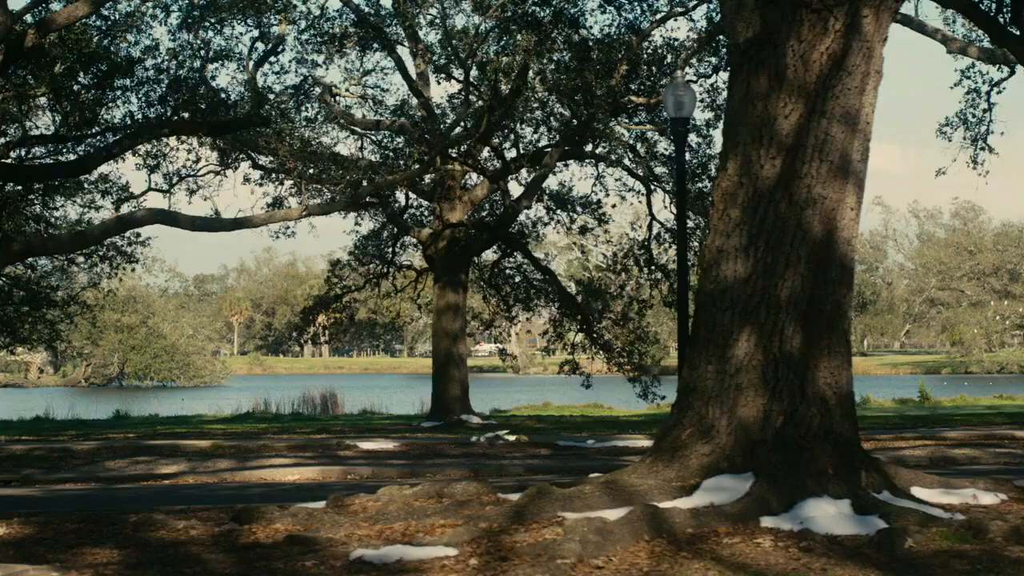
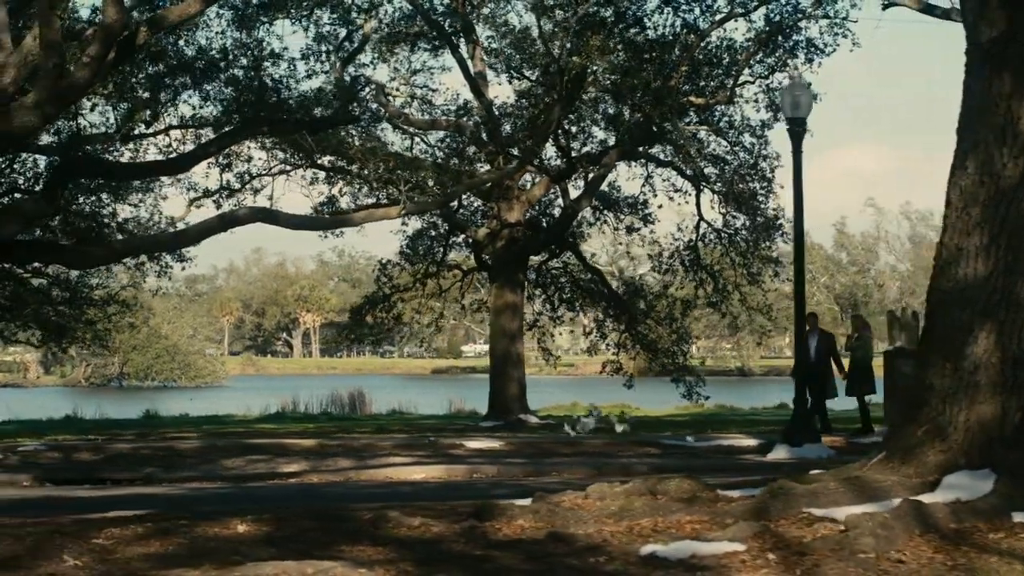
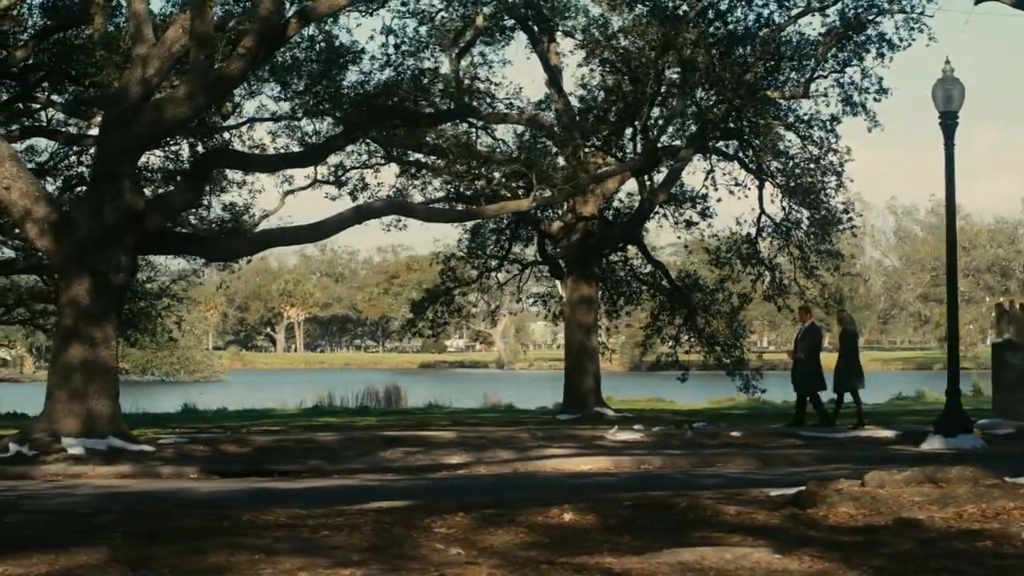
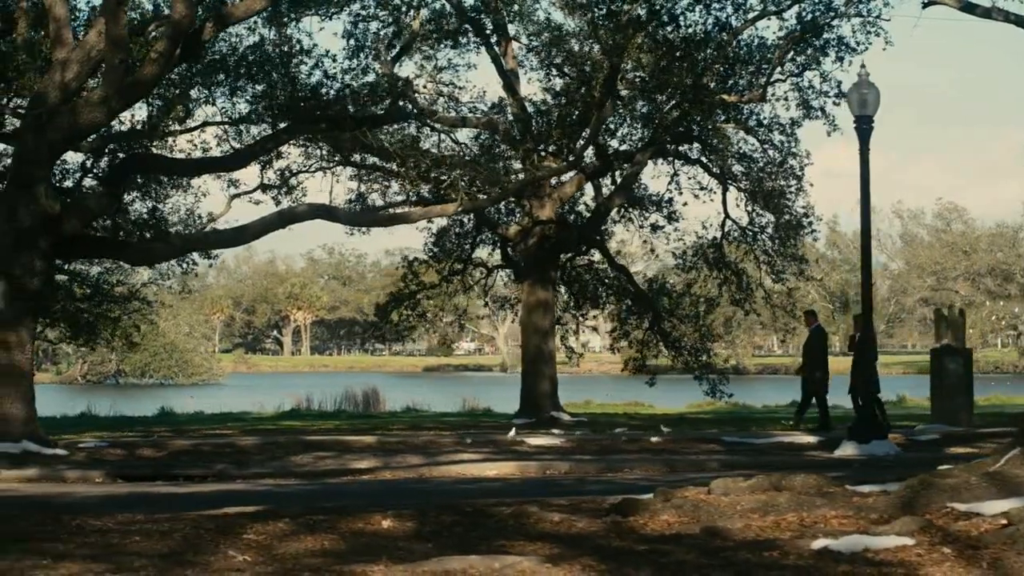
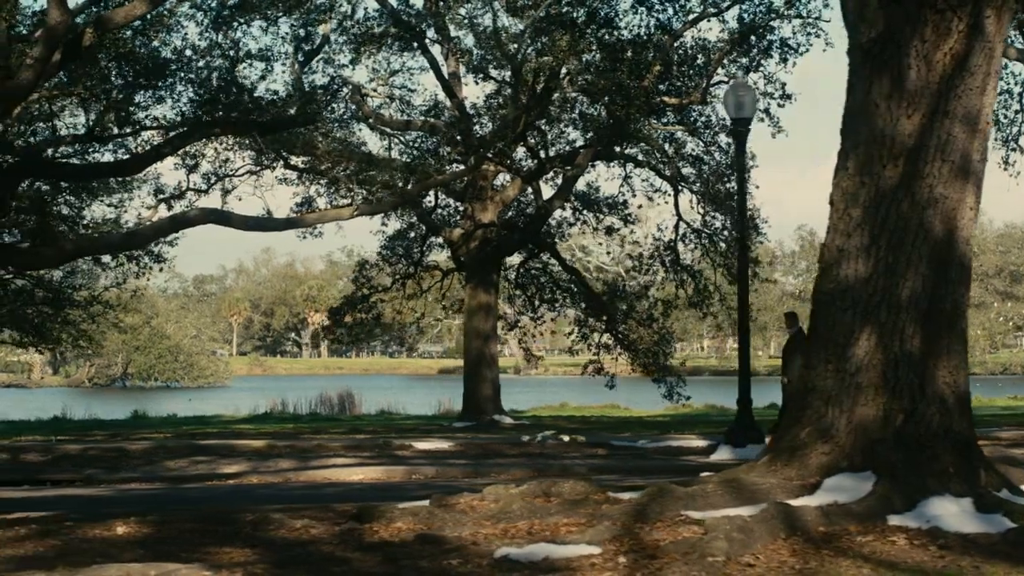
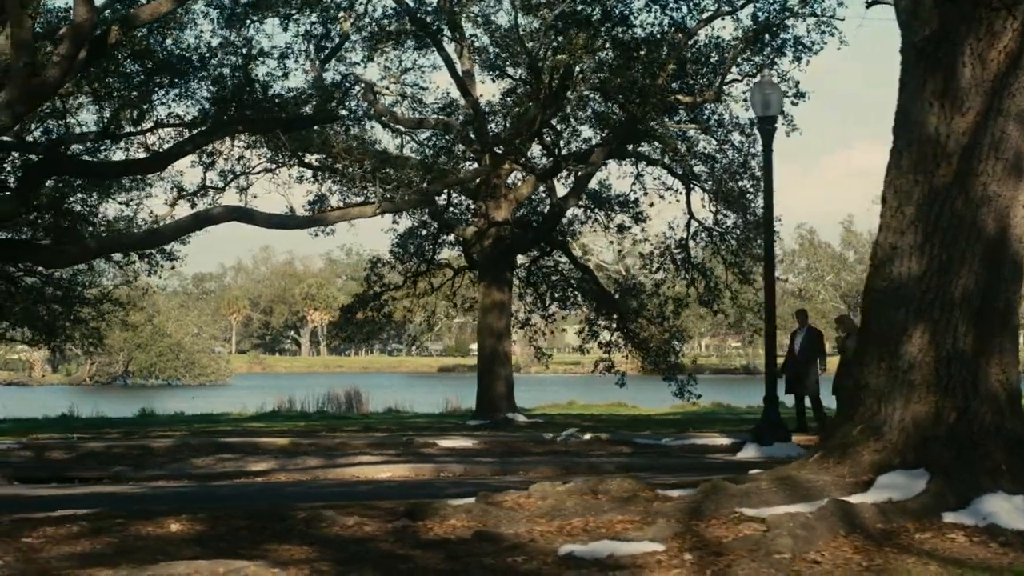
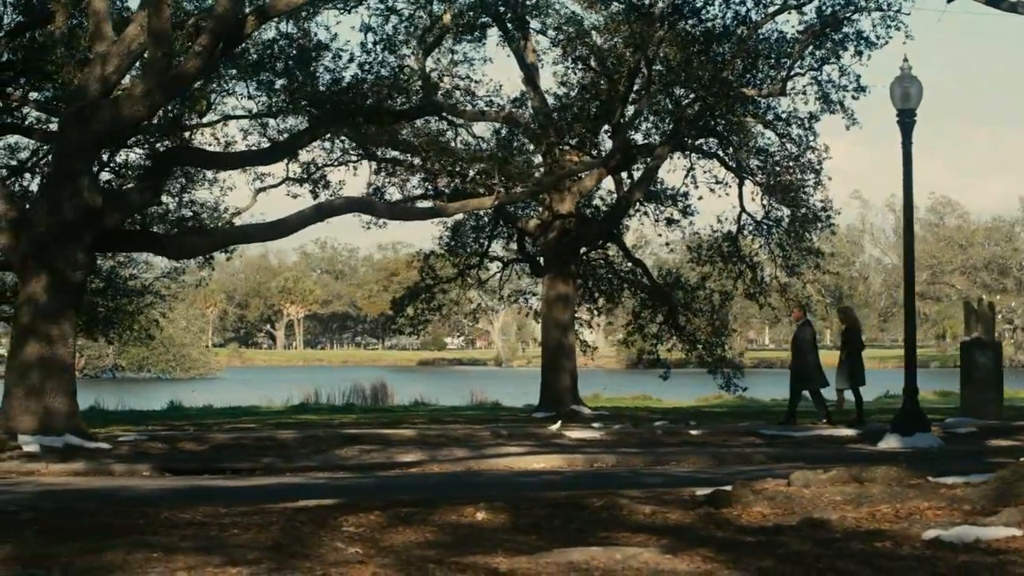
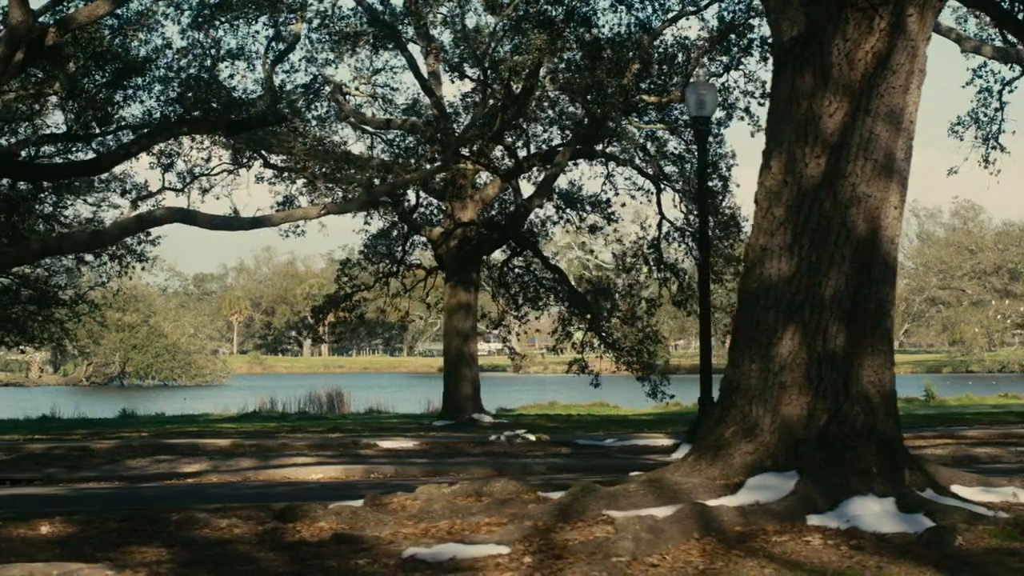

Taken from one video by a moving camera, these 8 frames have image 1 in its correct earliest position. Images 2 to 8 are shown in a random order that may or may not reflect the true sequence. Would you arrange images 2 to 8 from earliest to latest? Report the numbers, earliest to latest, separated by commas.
8, 5, 6, 2, 4, 7, 3
